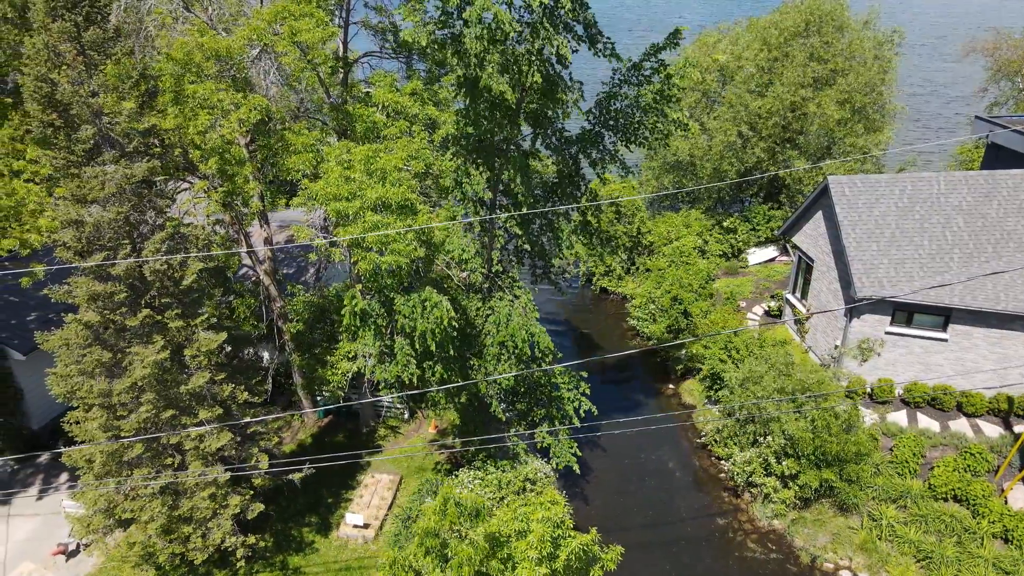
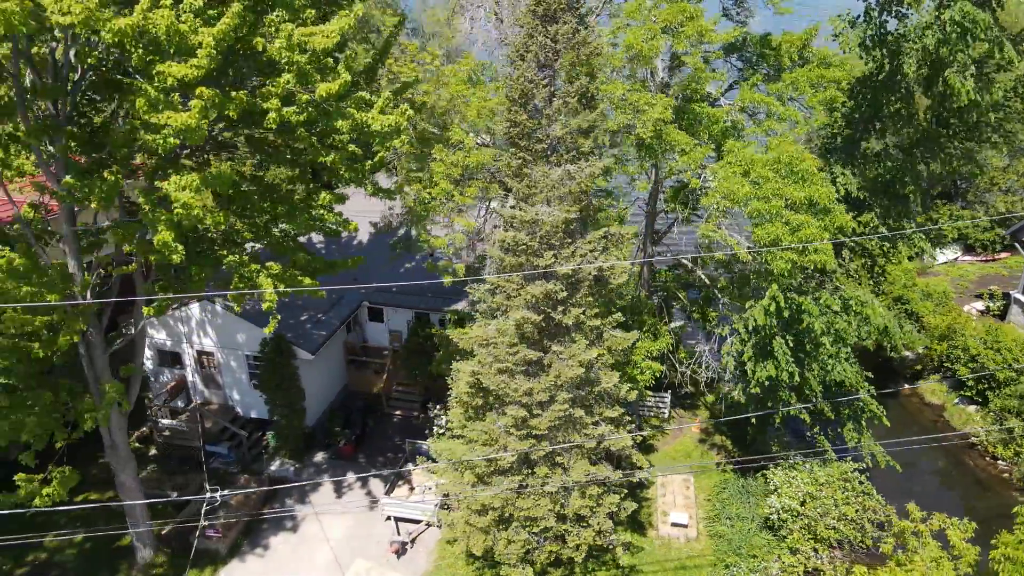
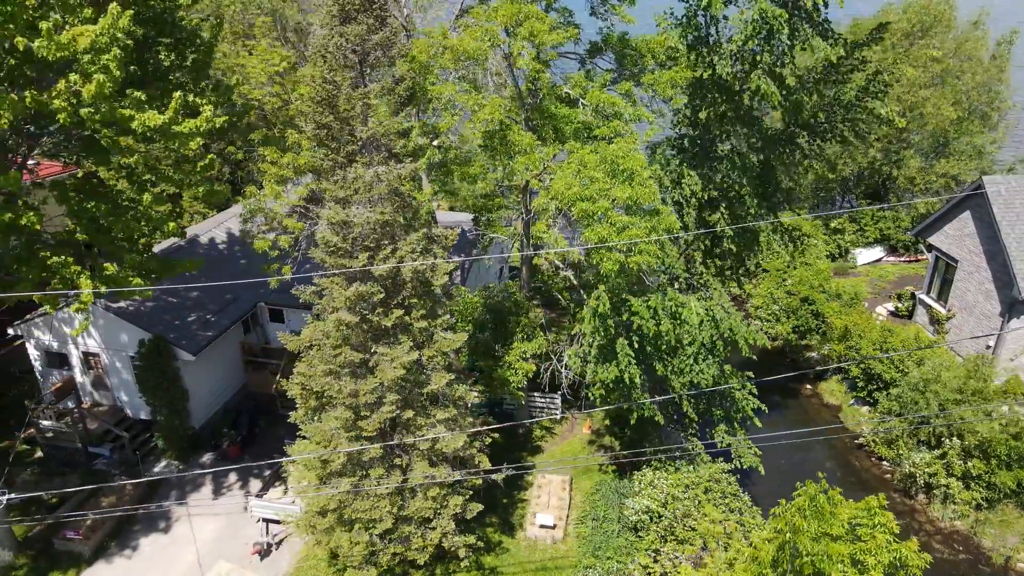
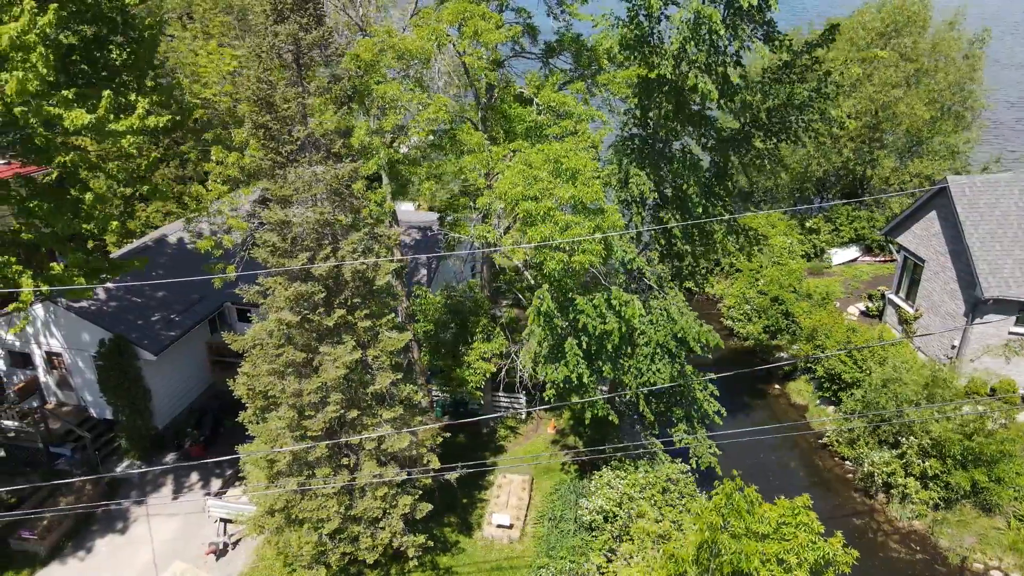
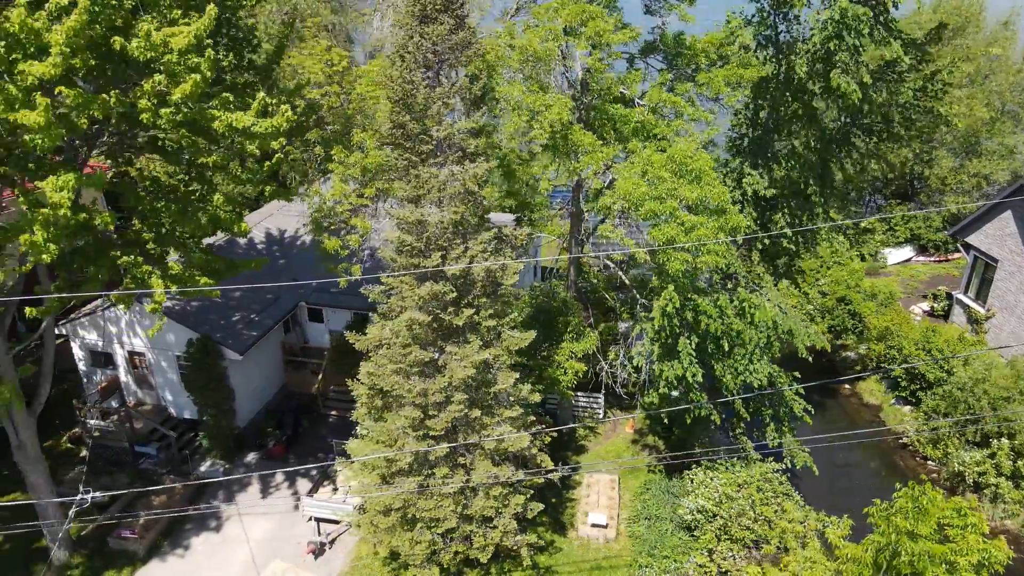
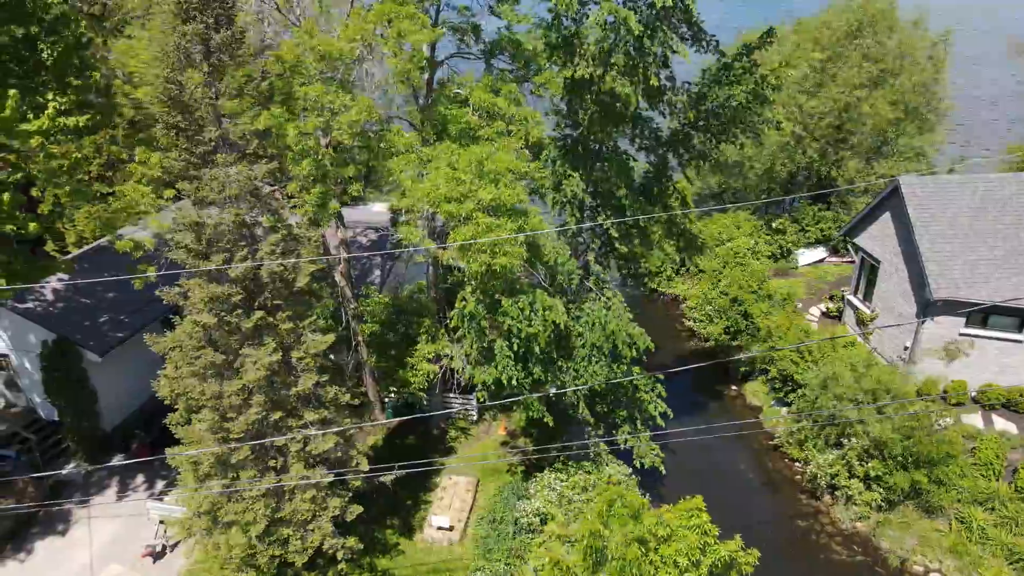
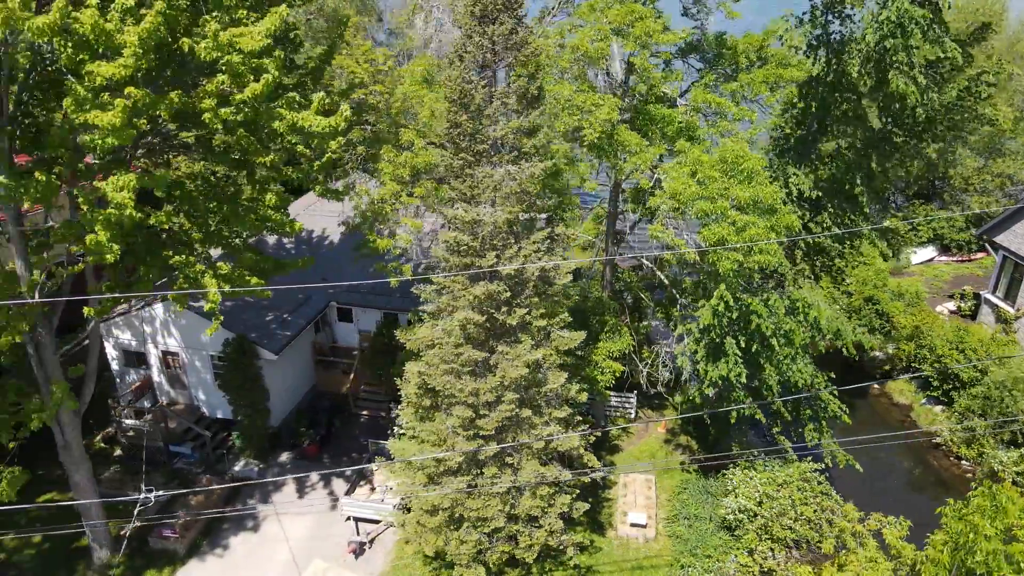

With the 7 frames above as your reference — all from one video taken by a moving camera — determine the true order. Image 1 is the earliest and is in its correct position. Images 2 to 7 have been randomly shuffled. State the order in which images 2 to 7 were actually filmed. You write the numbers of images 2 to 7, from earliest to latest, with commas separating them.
6, 4, 3, 5, 7, 2
